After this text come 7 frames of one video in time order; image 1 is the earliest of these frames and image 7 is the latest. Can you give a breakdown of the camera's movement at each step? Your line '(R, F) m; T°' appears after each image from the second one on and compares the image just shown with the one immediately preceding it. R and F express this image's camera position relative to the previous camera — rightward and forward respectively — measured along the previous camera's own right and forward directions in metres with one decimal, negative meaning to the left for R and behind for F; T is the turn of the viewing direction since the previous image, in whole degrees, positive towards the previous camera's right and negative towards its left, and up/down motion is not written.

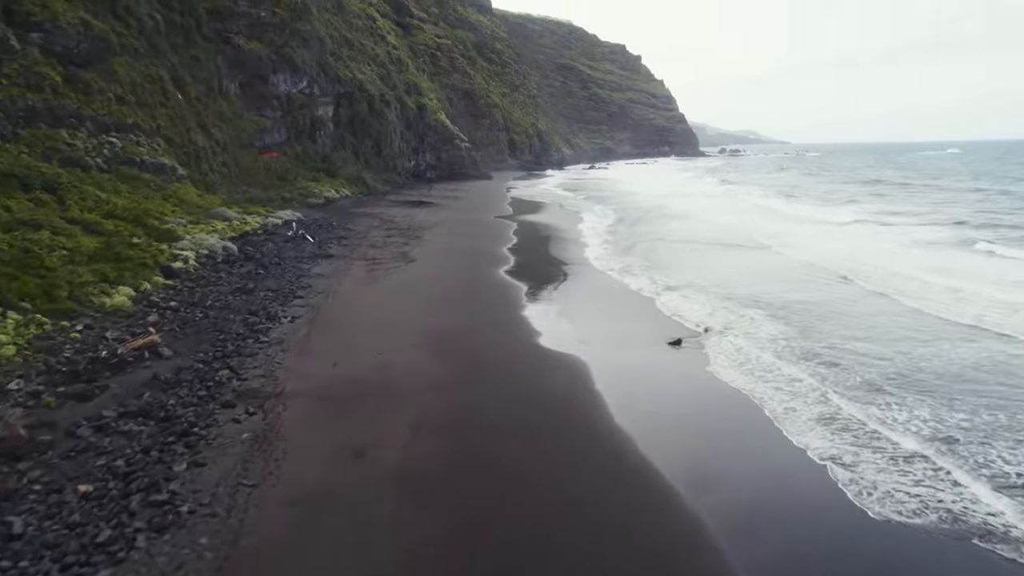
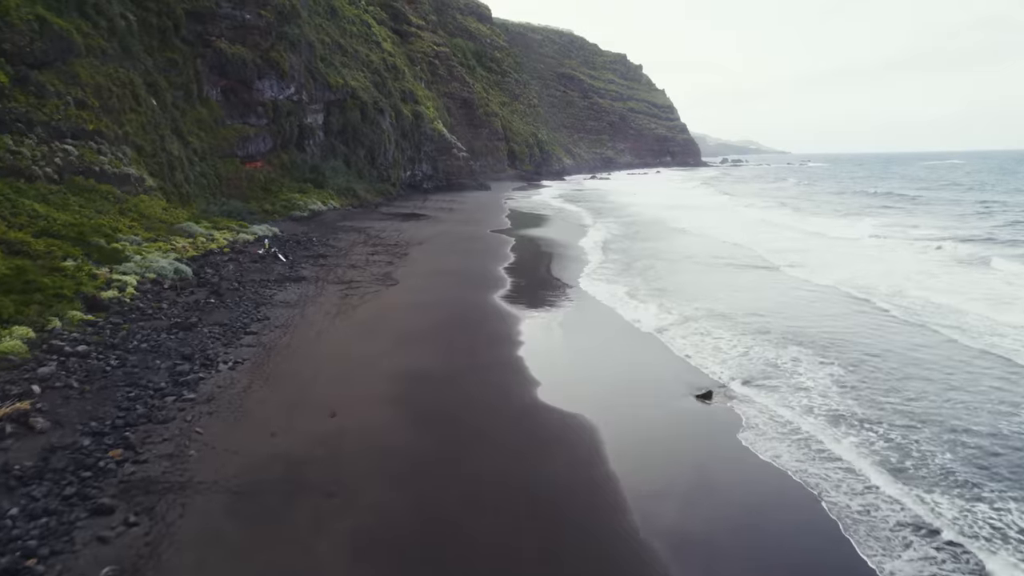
(+0.1, +2.1) m; 0°
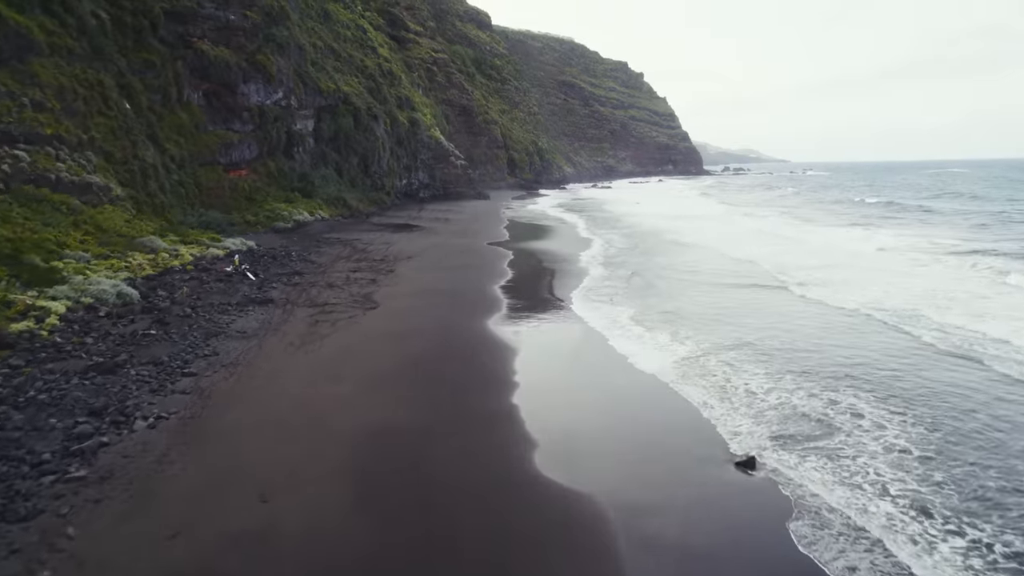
(+0.1, +1.9) m; 0°
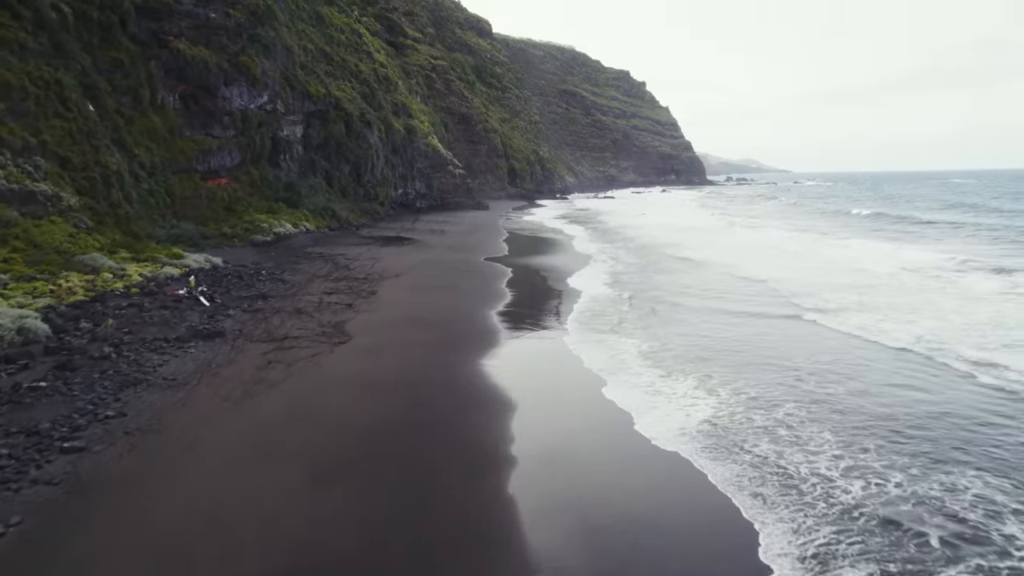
(0.0, +2.4) m; 0°
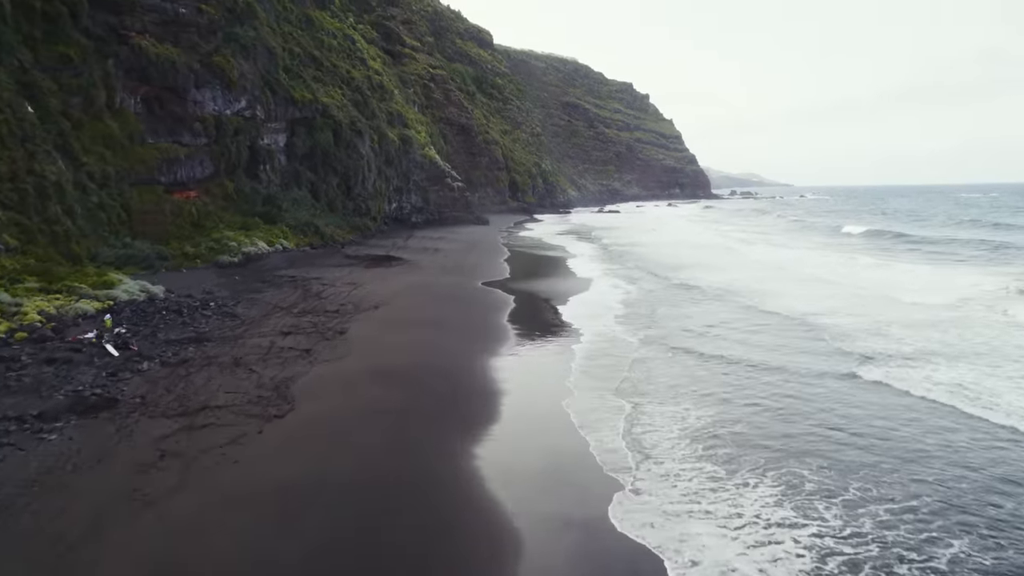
(0.0, +3.3) m; 0°
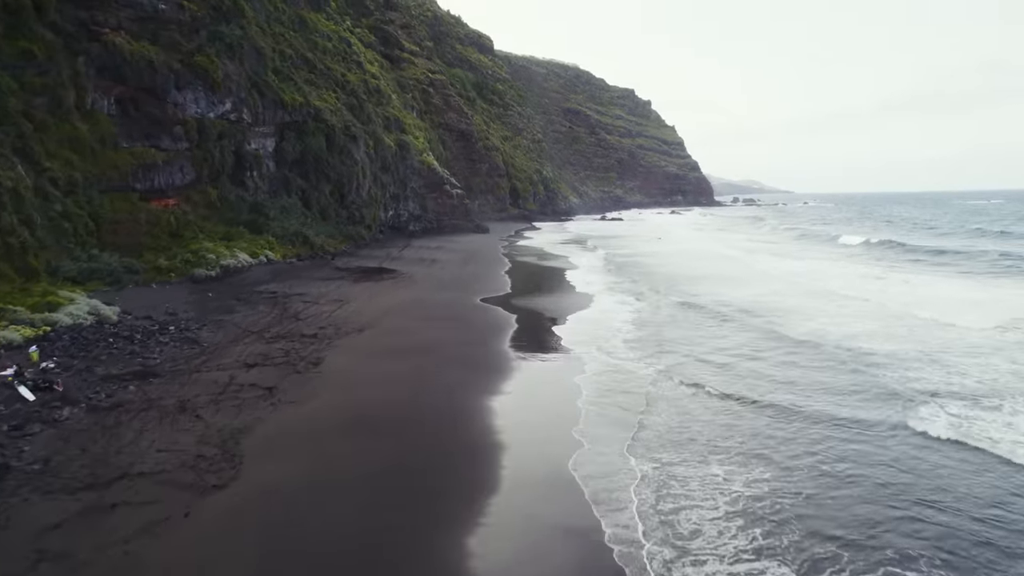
(0.0, +1.9) m; 0°
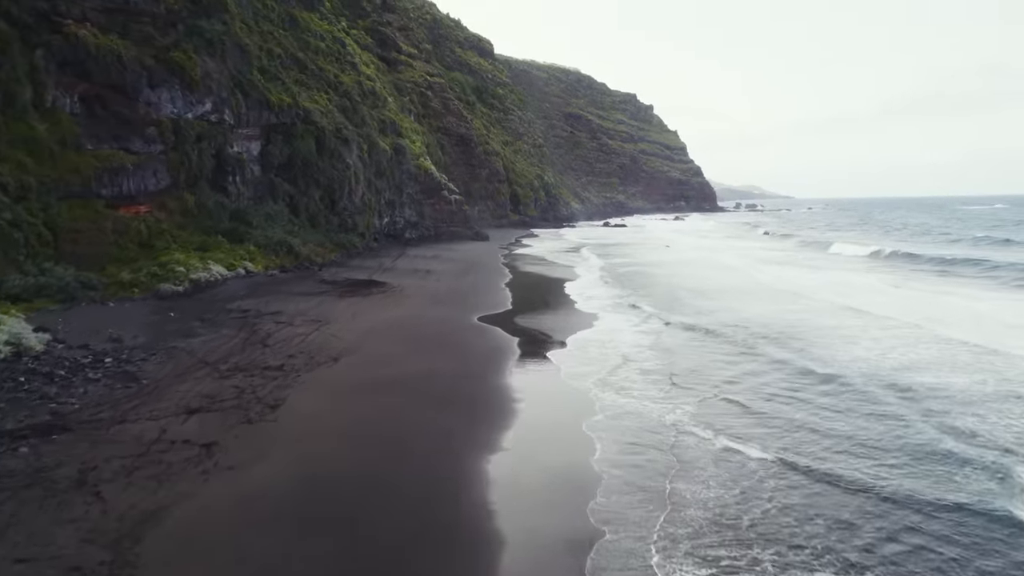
(0.0, +2.2) m; 0°
